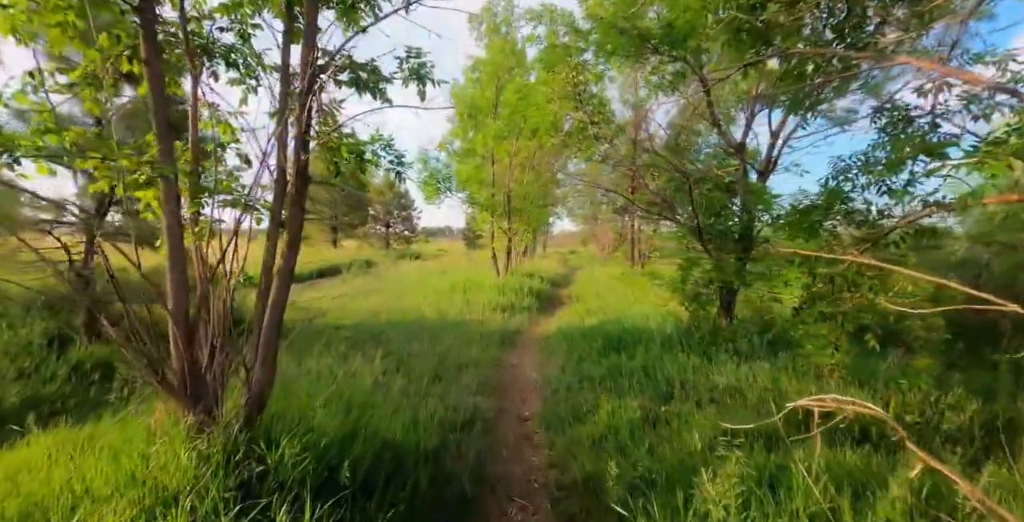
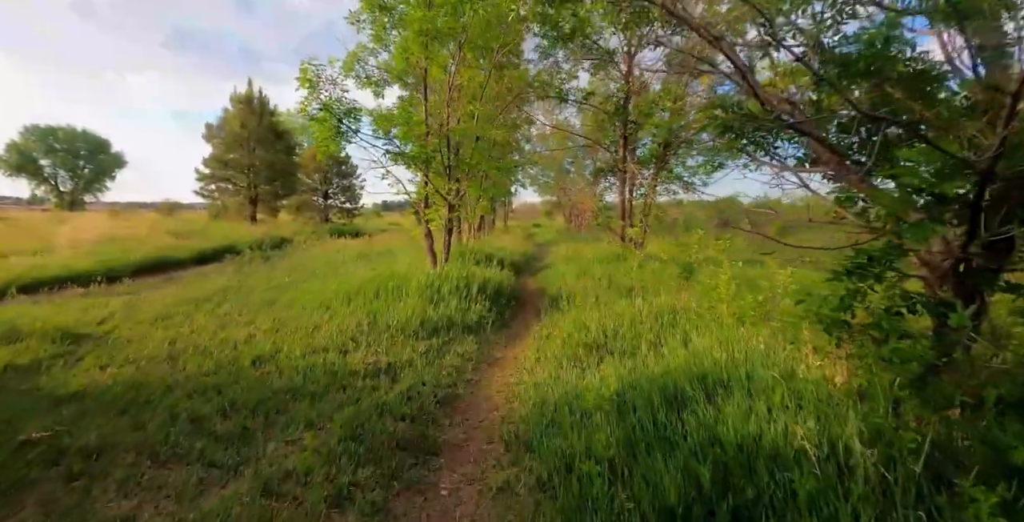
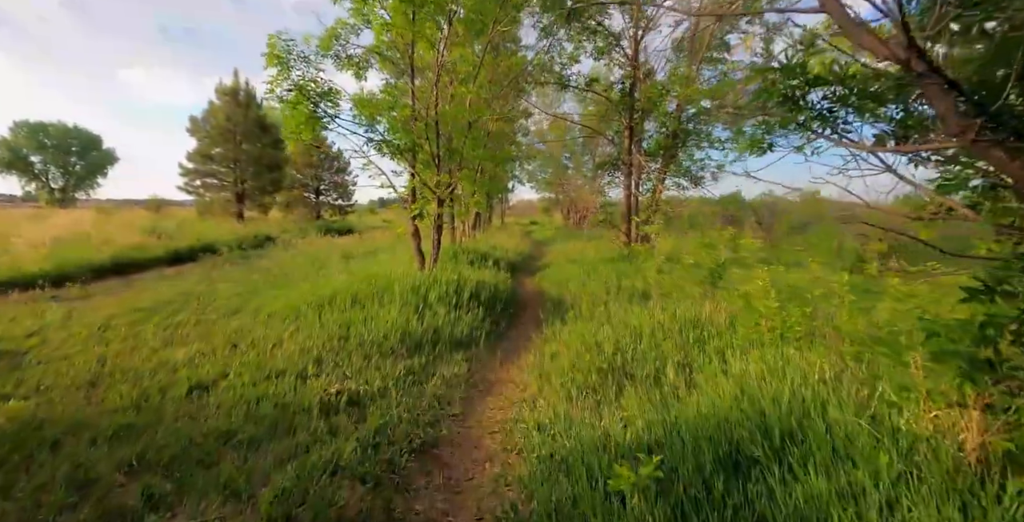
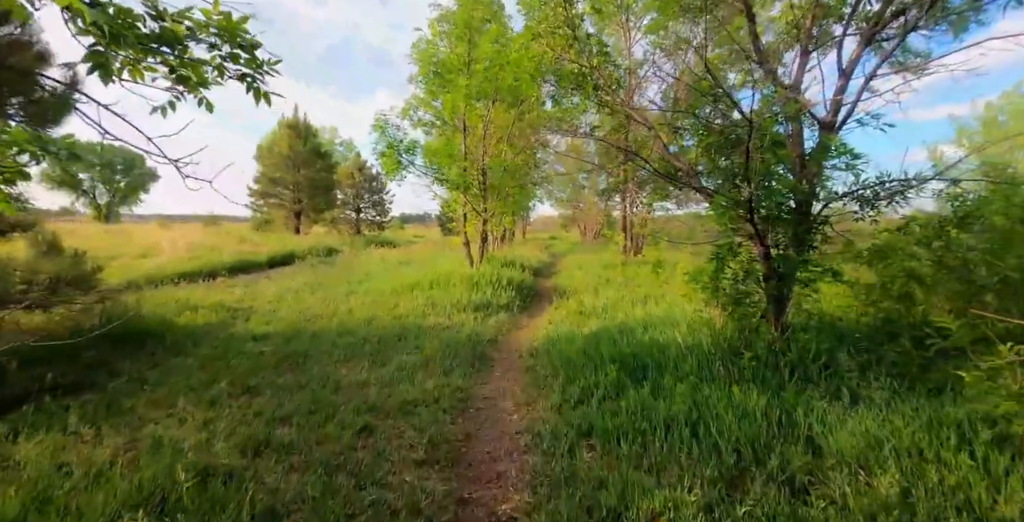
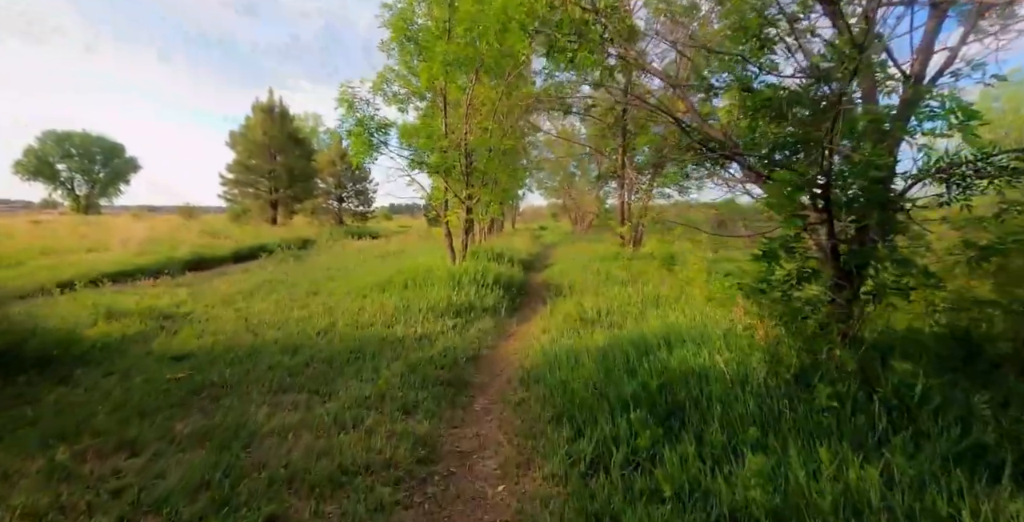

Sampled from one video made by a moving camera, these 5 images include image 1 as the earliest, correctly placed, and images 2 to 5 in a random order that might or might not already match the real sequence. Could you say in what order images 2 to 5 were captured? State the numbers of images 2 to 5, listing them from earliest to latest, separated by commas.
4, 5, 2, 3
